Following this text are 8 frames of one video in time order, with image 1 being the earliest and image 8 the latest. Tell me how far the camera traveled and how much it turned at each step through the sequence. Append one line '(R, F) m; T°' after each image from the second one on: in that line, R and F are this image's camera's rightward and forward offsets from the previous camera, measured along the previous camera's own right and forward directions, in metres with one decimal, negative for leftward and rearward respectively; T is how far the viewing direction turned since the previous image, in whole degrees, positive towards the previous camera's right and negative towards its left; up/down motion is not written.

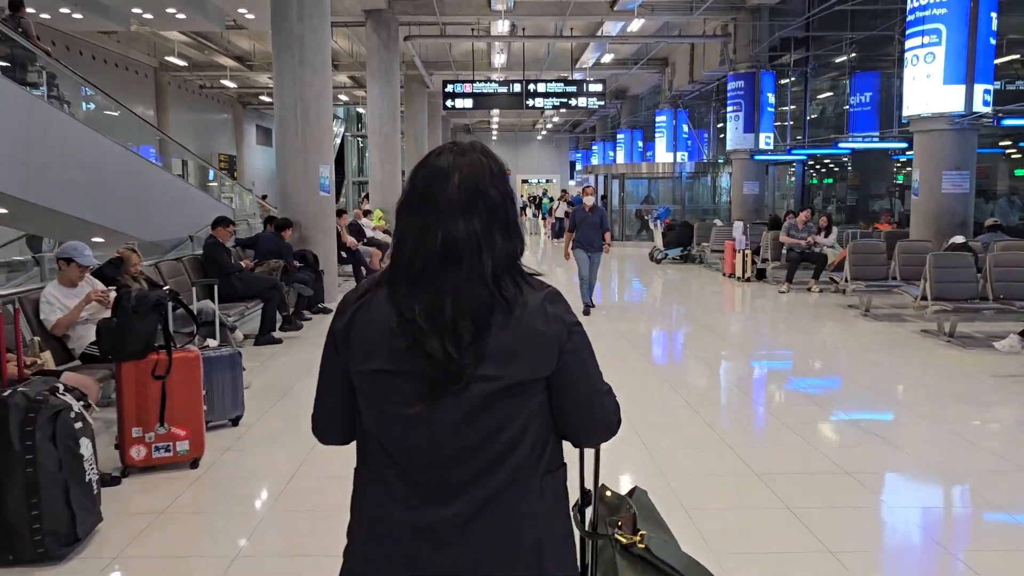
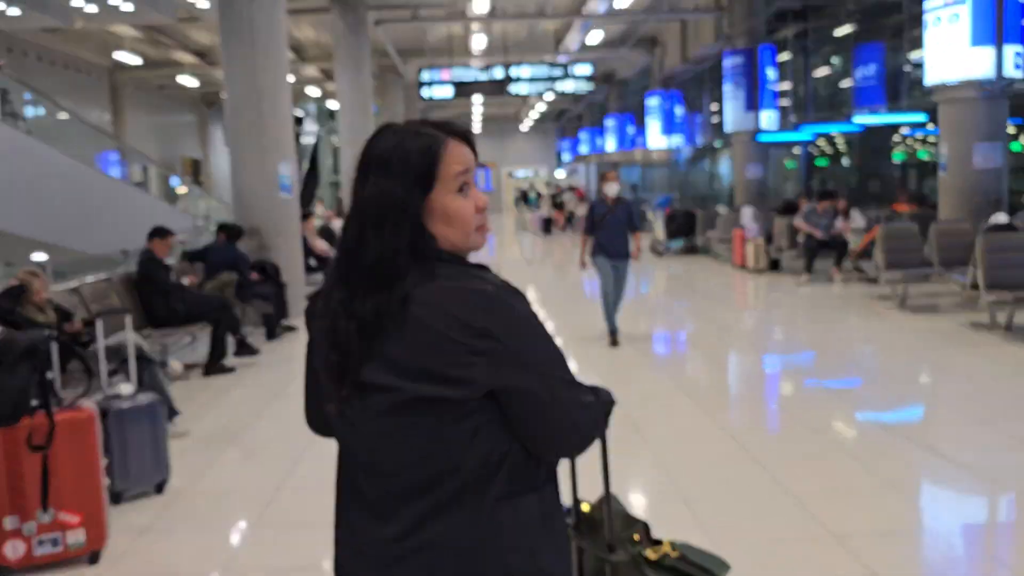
(0.0, +0.9) m; 0°
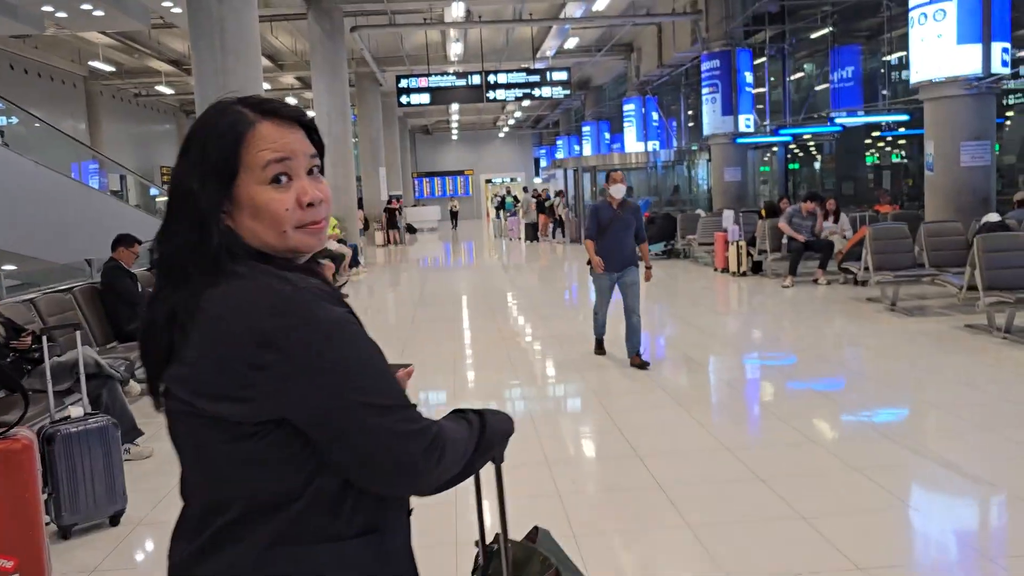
(0.0, +0.3) m; +1°
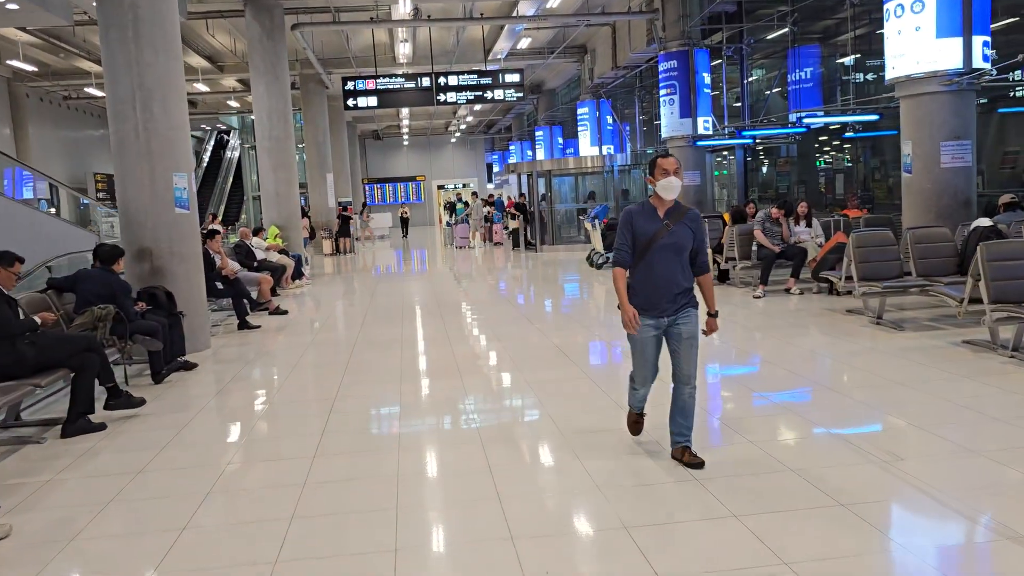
(0.0, +0.7) m; +3°
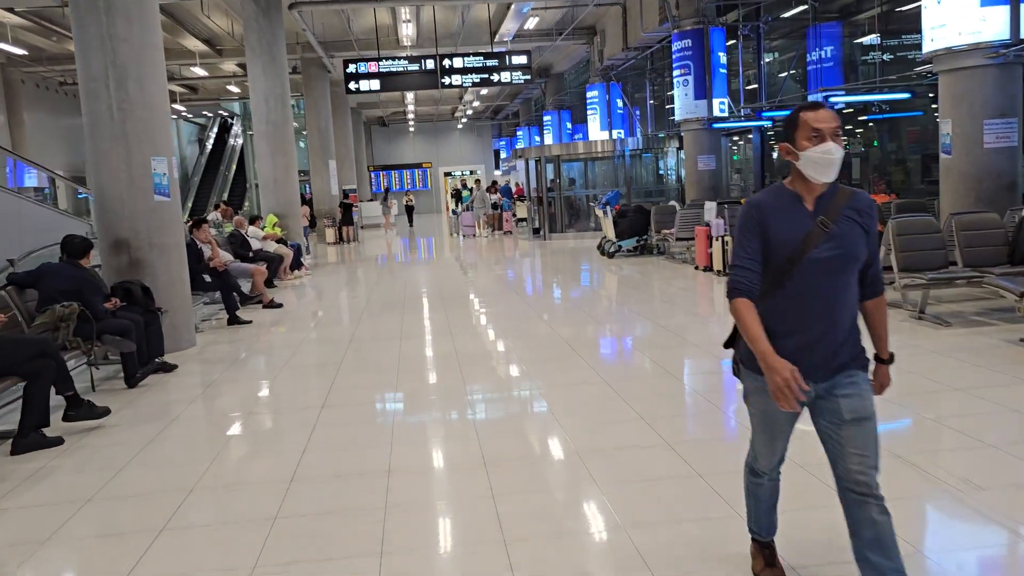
(0.0, +0.5) m; -1°
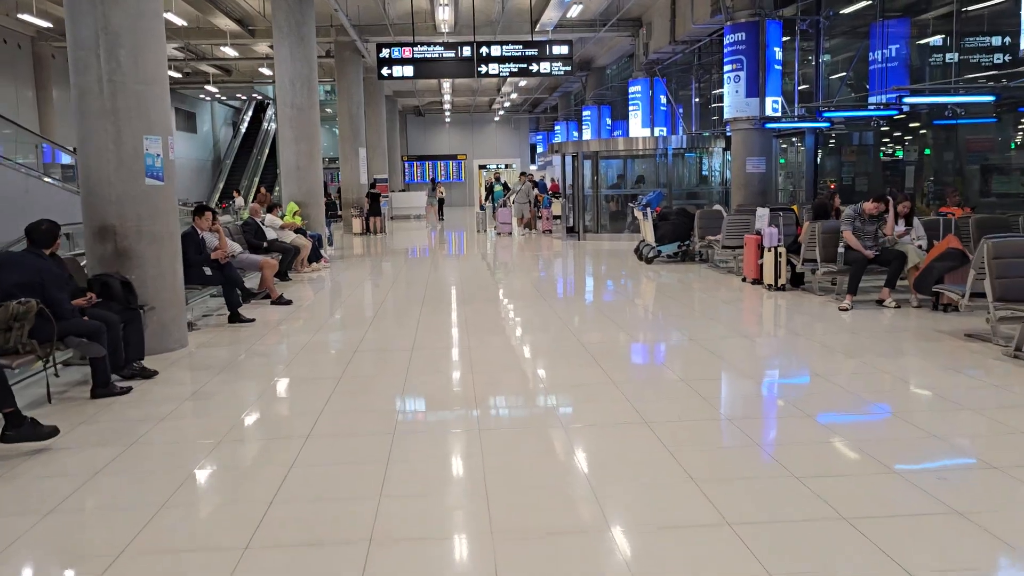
(0.0, +0.8) m; -2°
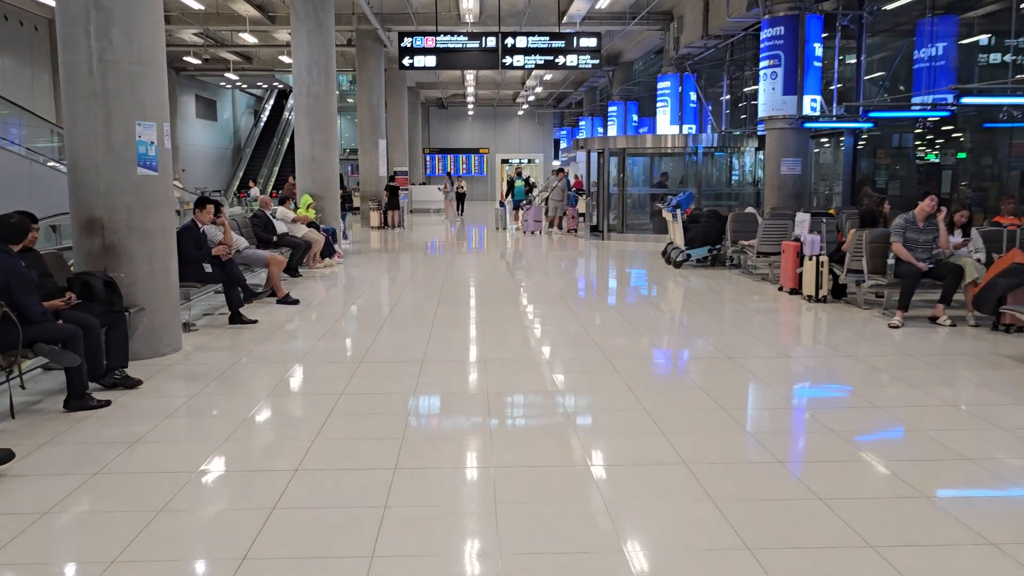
(0.0, +0.5) m; -1°
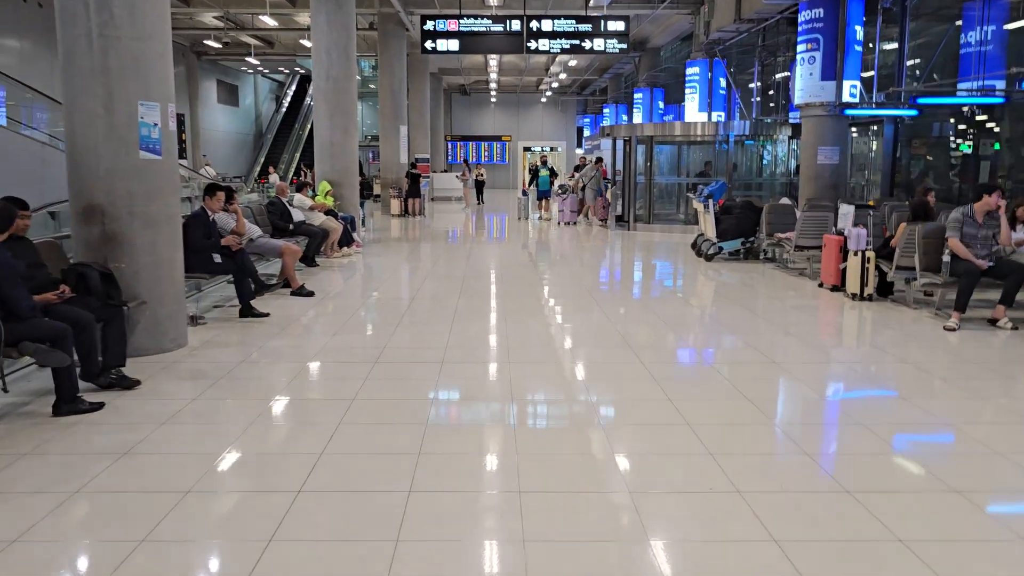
(0.0, +0.4) m; -1°
